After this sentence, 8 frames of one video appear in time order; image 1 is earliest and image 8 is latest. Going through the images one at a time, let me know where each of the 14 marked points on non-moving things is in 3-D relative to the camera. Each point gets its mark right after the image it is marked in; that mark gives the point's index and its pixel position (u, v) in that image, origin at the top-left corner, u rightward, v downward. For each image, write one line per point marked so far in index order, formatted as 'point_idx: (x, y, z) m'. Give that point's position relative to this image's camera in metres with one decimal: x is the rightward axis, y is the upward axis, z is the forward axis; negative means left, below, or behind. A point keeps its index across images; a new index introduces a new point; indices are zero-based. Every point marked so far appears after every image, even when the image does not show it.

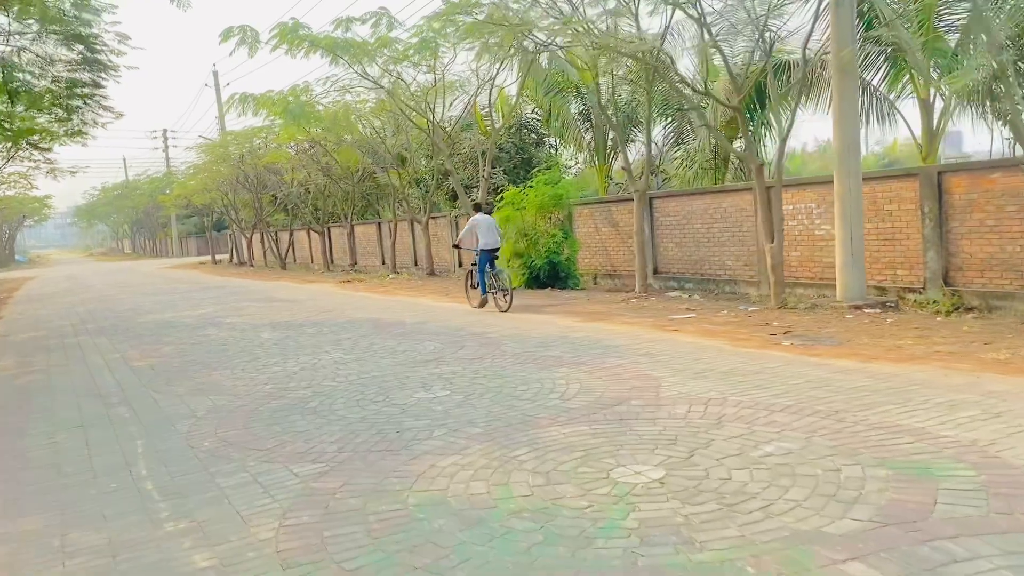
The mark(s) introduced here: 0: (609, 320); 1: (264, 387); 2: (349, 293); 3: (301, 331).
0: (+1.1, -0.4, +10.4) m
1: (-2.1, -0.8, +7.4) m
2: (-3.2, -0.1, +17.6) m
3: (-2.6, -0.6, +11.1) m
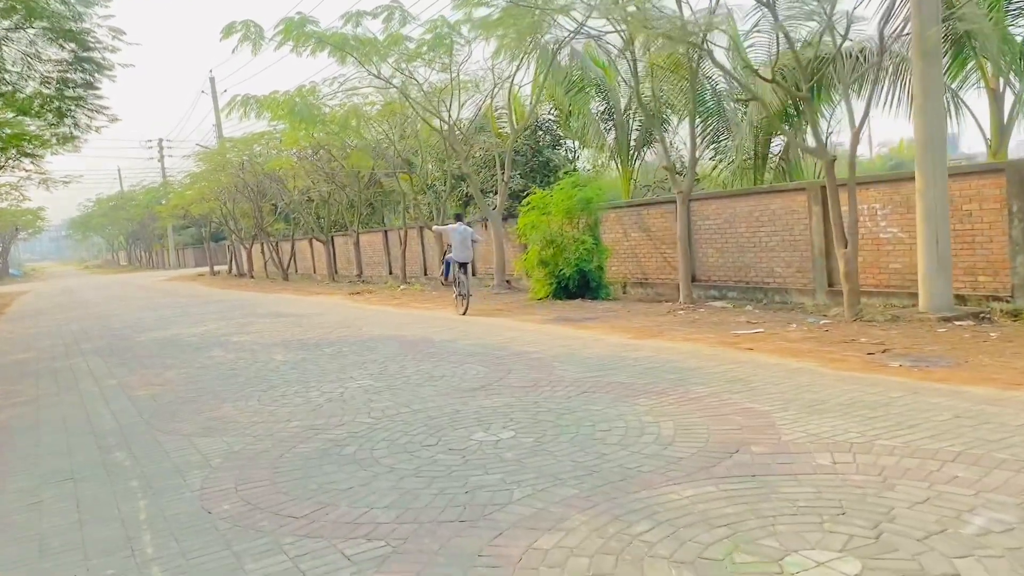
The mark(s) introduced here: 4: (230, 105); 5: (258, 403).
0: (+1.6, -0.5, +9.3) m
1: (-1.6, -1.0, +6.3) m
2: (-2.8, -0.4, +16.5) m
3: (-2.2, -0.7, +10.0) m
4: (-5.6, +3.6, +17.4) m
5: (-2.1, -1.0, +7.3) m
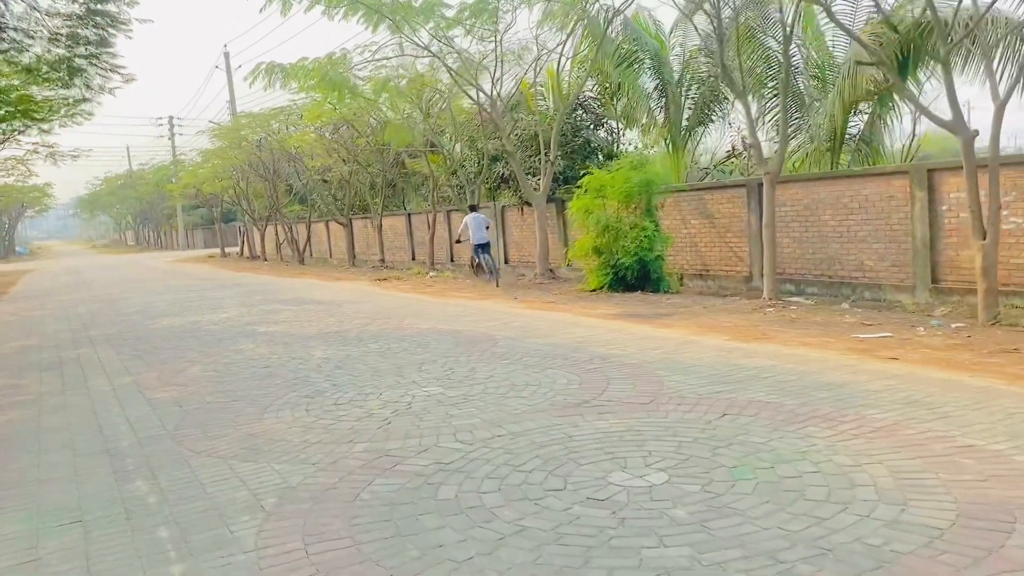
0: (+2.3, -0.5, +7.9) m
1: (-0.9, -0.9, +5.0) m
2: (-2.0, -0.1, +15.2) m
3: (-1.4, -0.6, +8.7) m
4: (-4.7, +3.9, +16.1) m
5: (-1.4, -0.9, +6.0) m
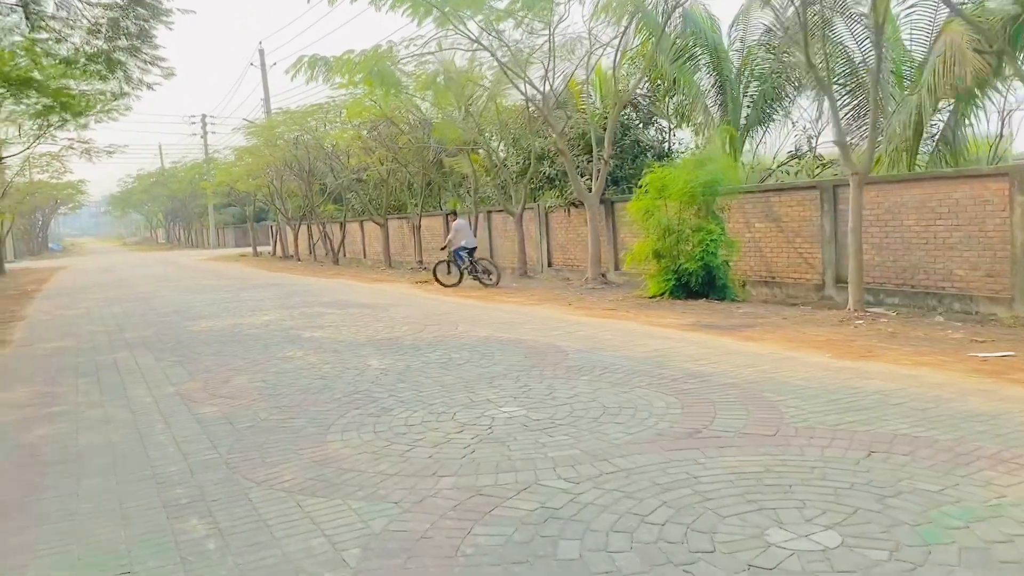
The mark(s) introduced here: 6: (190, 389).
0: (+3.0, -0.6, +7.2) m
1: (-0.4, -1.0, +4.3) m
2: (-1.2, -0.2, +14.5) m
3: (-0.8, -0.7, +8.0) m
4: (-3.8, +3.9, +15.5) m
5: (-0.8, -0.9, +5.3) m
6: (-2.7, -0.9, +7.5) m
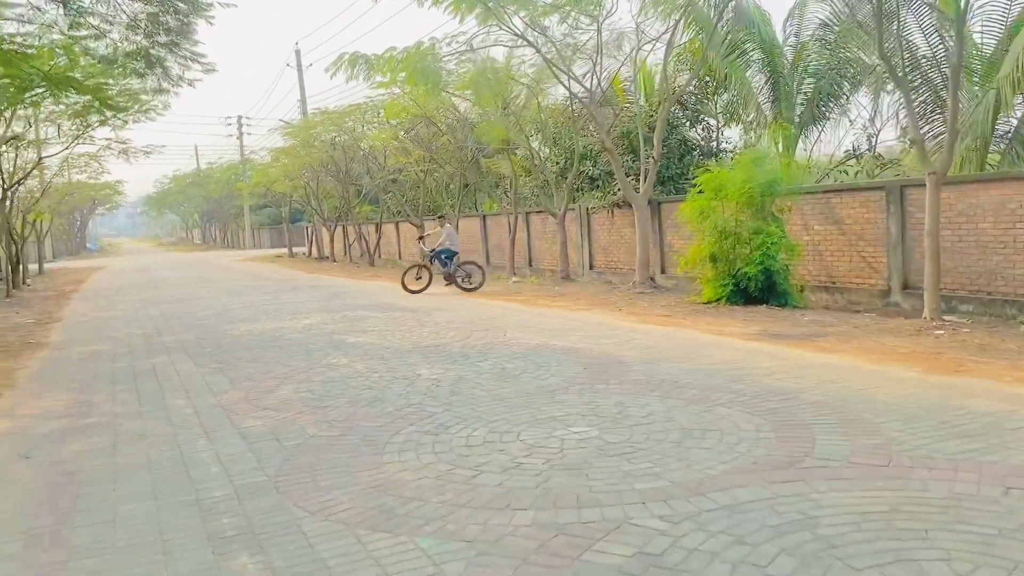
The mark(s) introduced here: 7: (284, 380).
0: (+3.4, -0.6, +6.6) m
1: (0.0, -1.0, +3.8) m
2: (-0.5, -0.2, +14.1) m
3: (-0.3, -0.7, +7.5) m
4: (-3.0, +3.9, +15.2) m
5: (-0.4, -1.0, +4.8) m
6: (-2.3, -0.9, +7.1) m
7: (-2.0, -0.8, +7.8) m
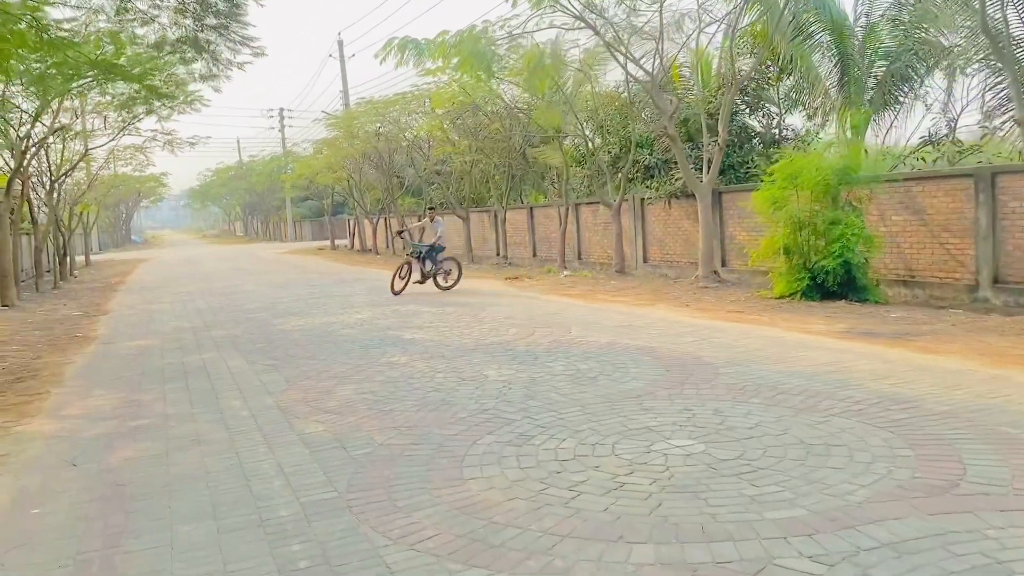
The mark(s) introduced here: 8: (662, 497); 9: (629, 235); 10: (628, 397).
0: (+4.0, -0.6, +5.9) m
1: (+0.4, -1.0, +3.2) m
2: (+0.4, -0.1, +13.5) m
3: (+0.3, -0.7, +7.0) m
4: (-2.1, +4.0, +14.7) m
5: (+0.1, -0.9, +4.3) m
6: (-1.7, -0.9, +6.6) m
7: (-1.4, -0.8, +7.3) m
8: (+0.7, -0.9, +3.9) m
9: (+2.5, +1.2, +19.1) m
10: (+0.8, -0.7, +5.9) m
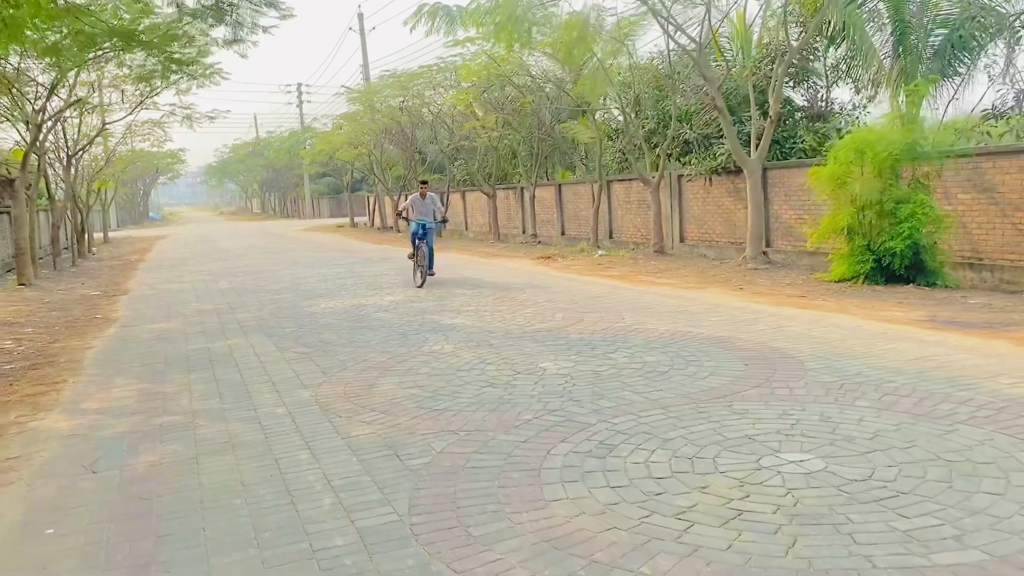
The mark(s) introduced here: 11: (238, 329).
0: (+4.4, -0.5, +5.1) m
1: (+0.8, -1.0, +2.6) m
2: (+1.0, +0.1, +12.8) m
3: (+0.7, -0.6, +6.3) m
4: (-1.5, +4.3, +13.9) m
5: (+0.5, -0.9, +3.6) m
6: (-1.3, -0.7, +6.0) m
7: (-1.0, -0.6, +6.7) m
8: (+1.0, -0.9, +3.2) m
9: (+3.2, +1.6, +18.3) m
10: (+1.2, -0.7, +5.2) m
11: (-3.0, -0.4, +9.6) m
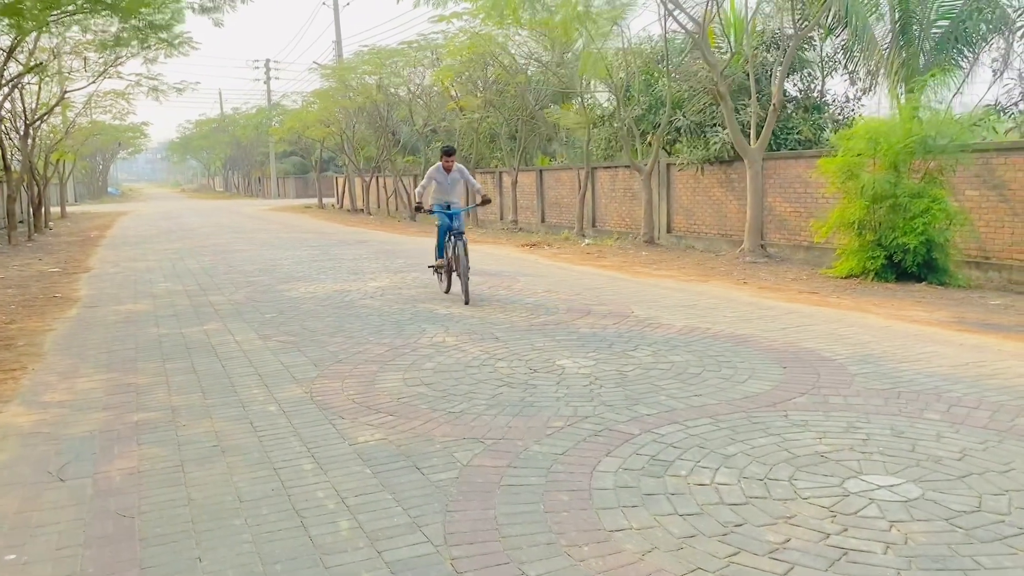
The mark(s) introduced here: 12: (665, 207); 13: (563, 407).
0: (+4.5, -0.6, +4.8) m
1: (+1.1, -1.0, +2.1) m
2: (+0.8, +0.3, +12.3) m
3: (+0.8, -0.5, +5.8) m
4: (-1.6, +4.5, +13.2) m
5: (+0.7, -0.9, +3.1) m
6: (-1.1, -0.7, +5.4) m
7: (-0.9, -0.5, +6.1) m
8: (+1.3, -0.9, +2.7) m
9: (+2.8, +1.7, +17.8) m
10: (+1.3, -0.6, +4.7) m
11: (-3.0, -0.3, +8.9) m
12: (+3.0, +1.6, +17.4) m
13: (+0.3, -0.6, +4.9) m
